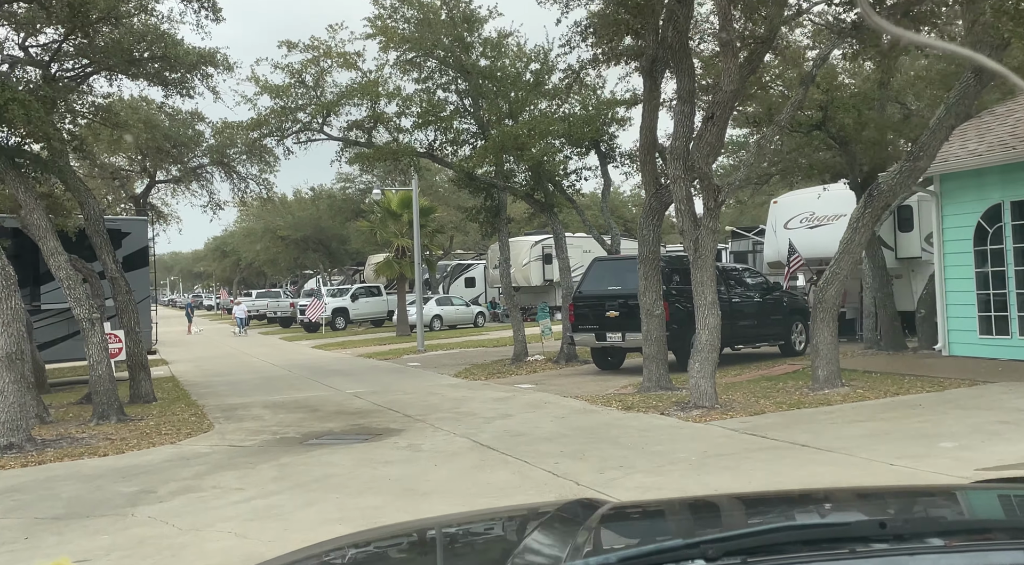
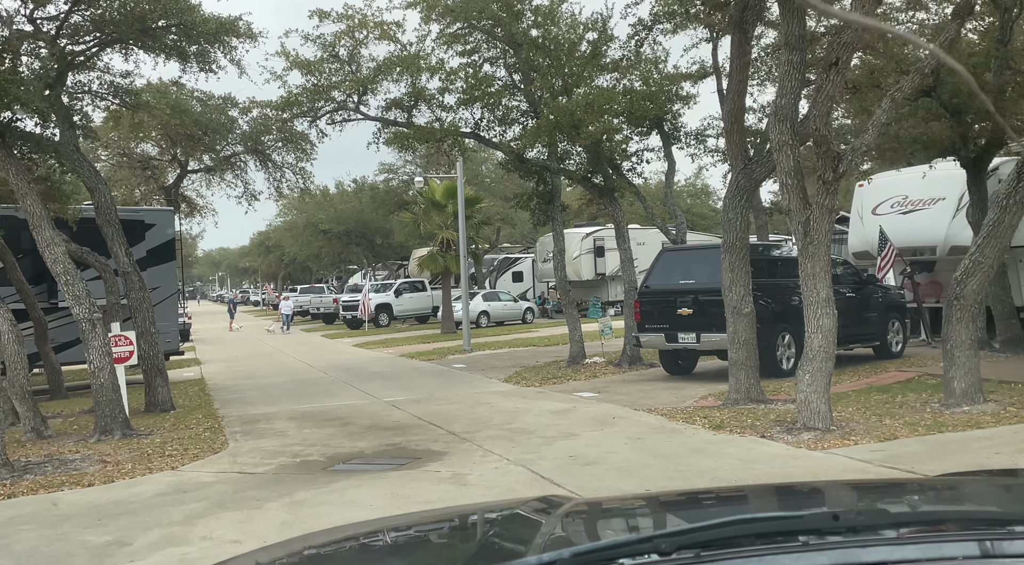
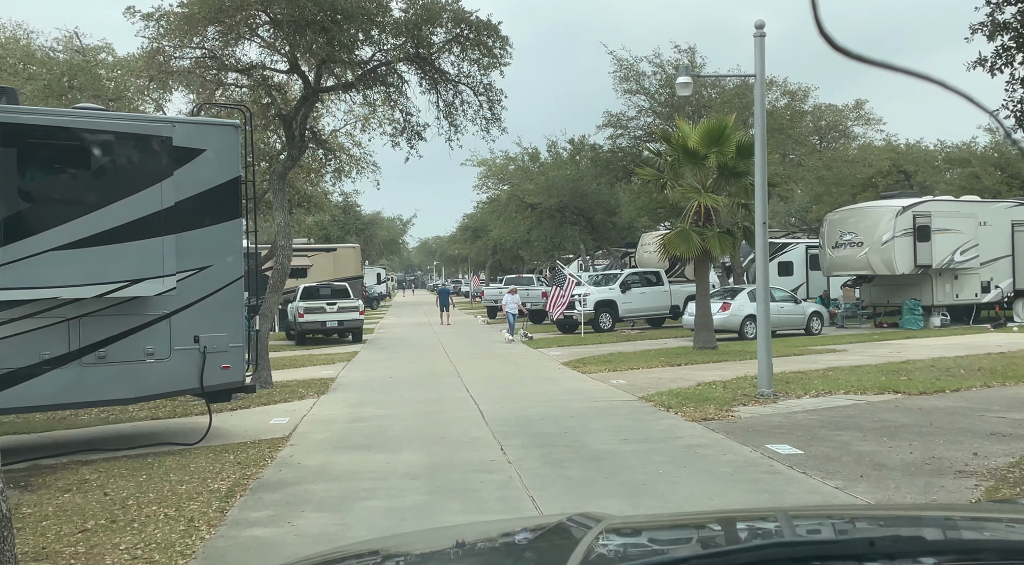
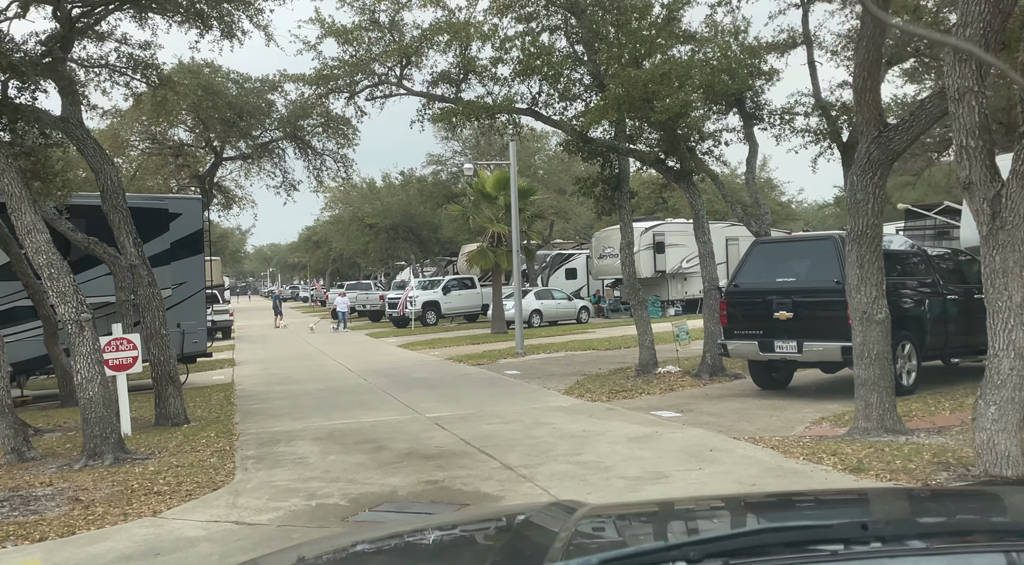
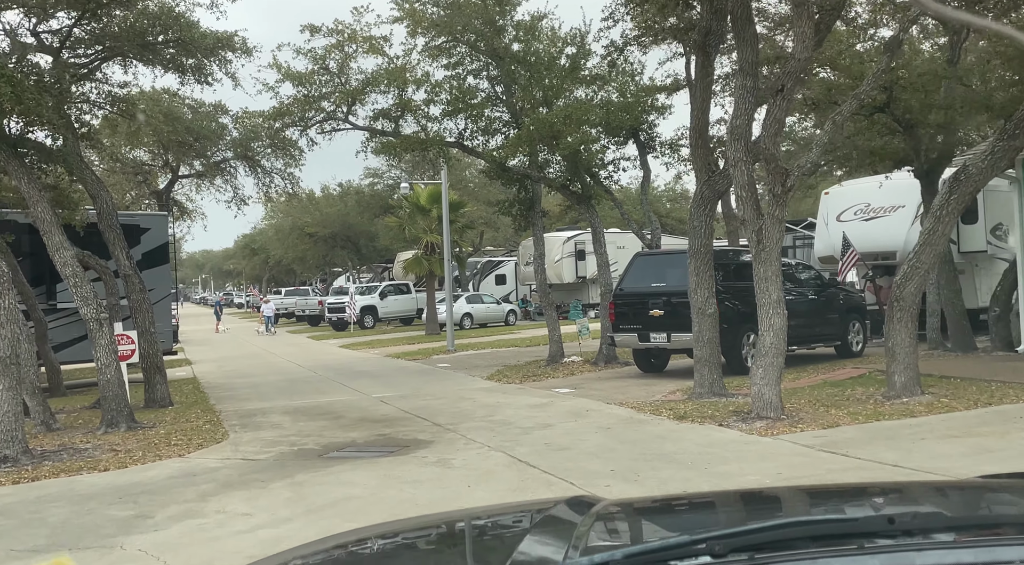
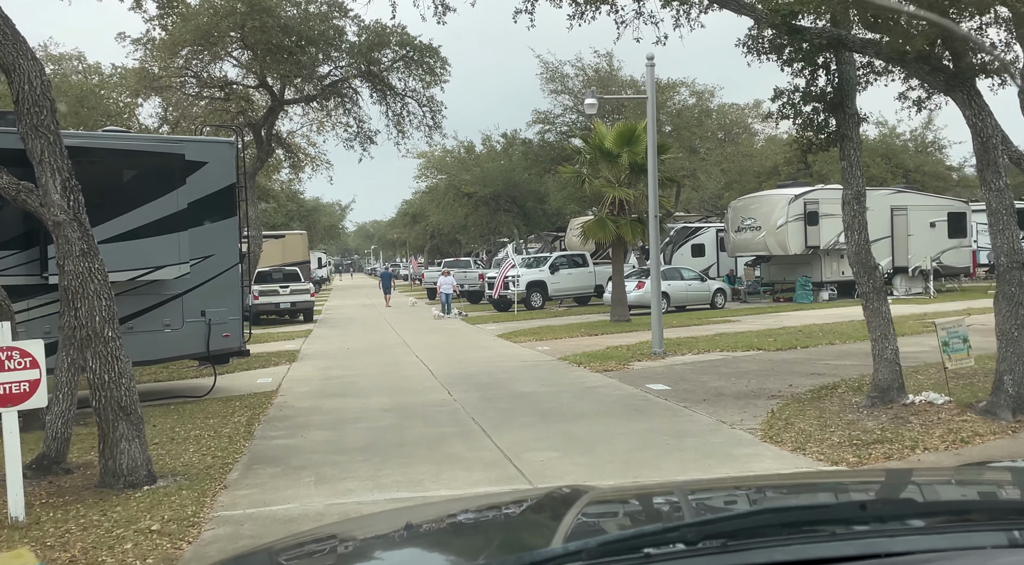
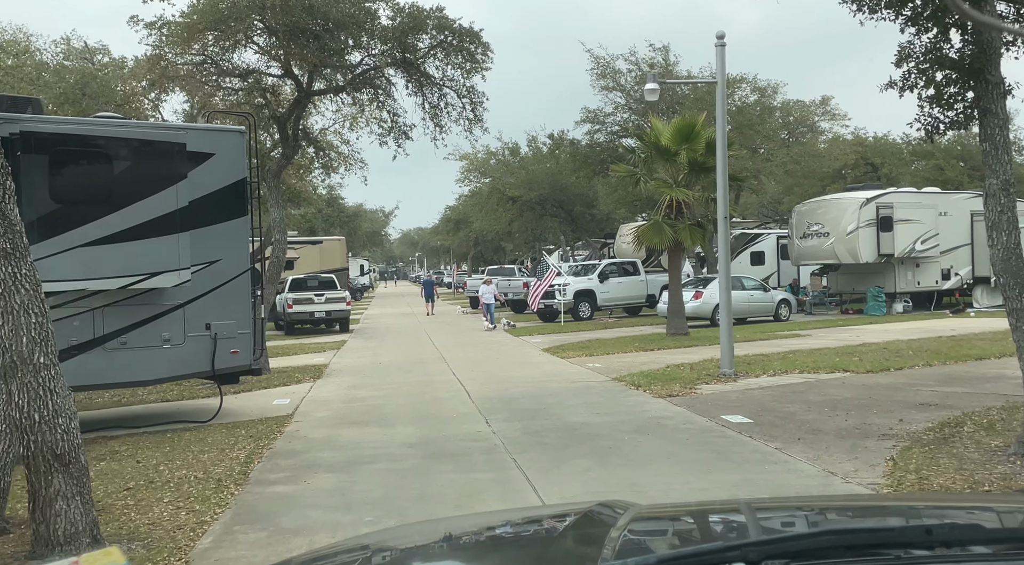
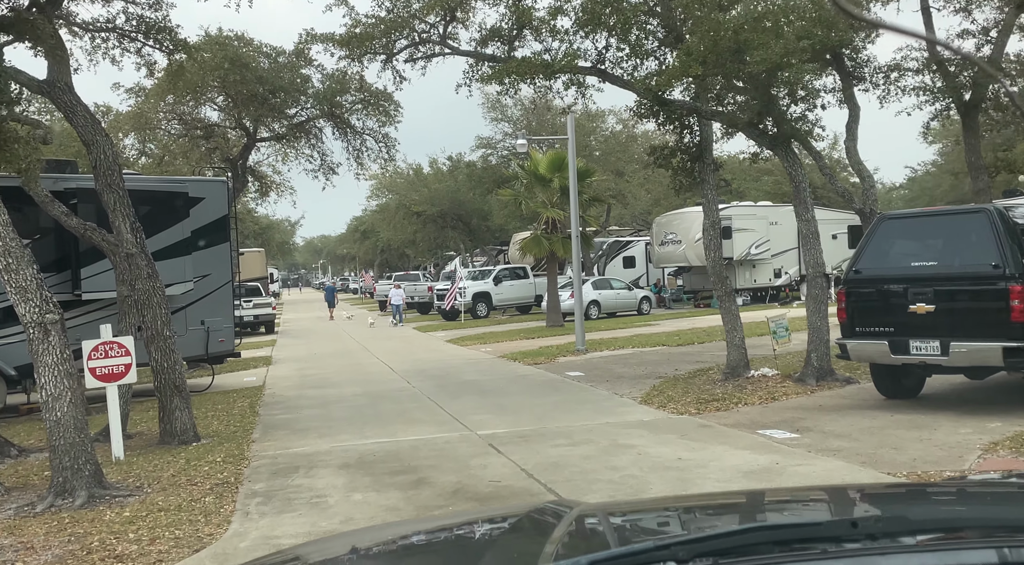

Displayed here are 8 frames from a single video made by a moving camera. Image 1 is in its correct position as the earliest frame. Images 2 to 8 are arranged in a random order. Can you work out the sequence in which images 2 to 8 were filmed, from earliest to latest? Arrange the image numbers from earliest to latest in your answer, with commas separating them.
5, 2, 4, 8, 6, 7, 3
